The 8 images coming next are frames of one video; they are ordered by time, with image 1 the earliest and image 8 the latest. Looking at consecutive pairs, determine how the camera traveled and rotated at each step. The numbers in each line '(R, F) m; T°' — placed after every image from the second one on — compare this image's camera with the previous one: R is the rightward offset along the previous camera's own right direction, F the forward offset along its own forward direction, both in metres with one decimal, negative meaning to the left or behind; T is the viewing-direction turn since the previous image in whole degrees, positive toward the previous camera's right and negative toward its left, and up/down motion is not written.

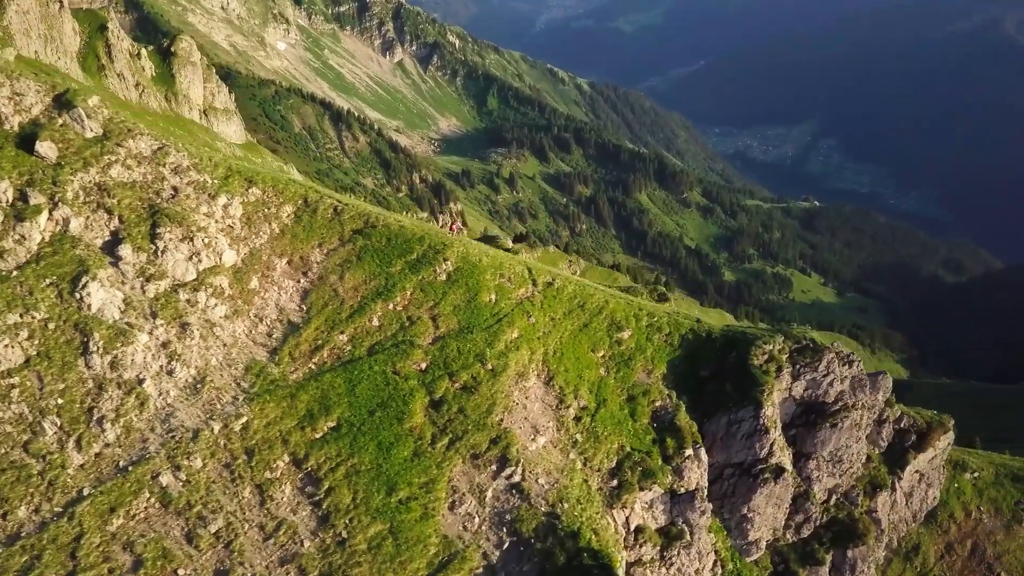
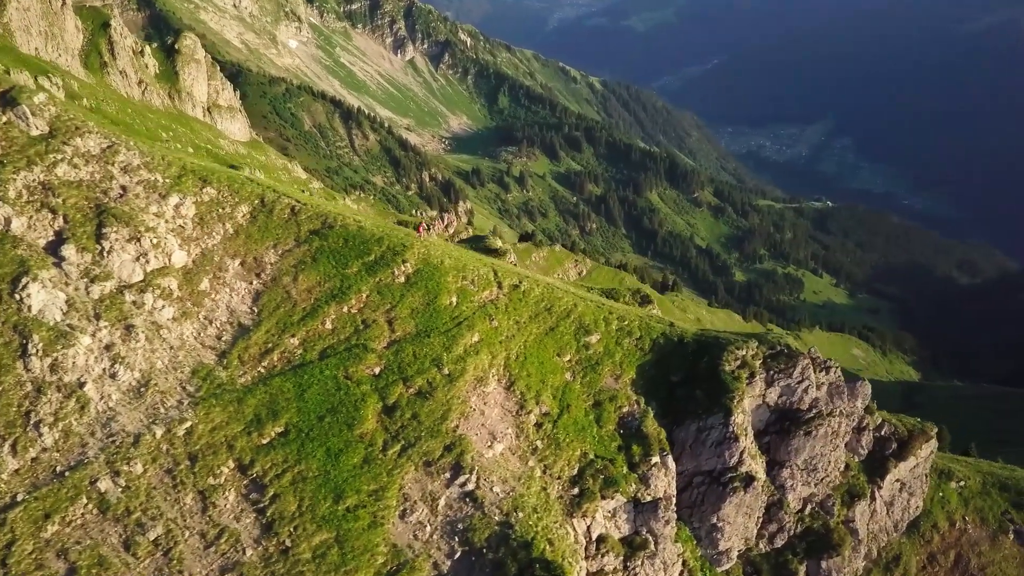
(+2.6, +1.0) m; -1°
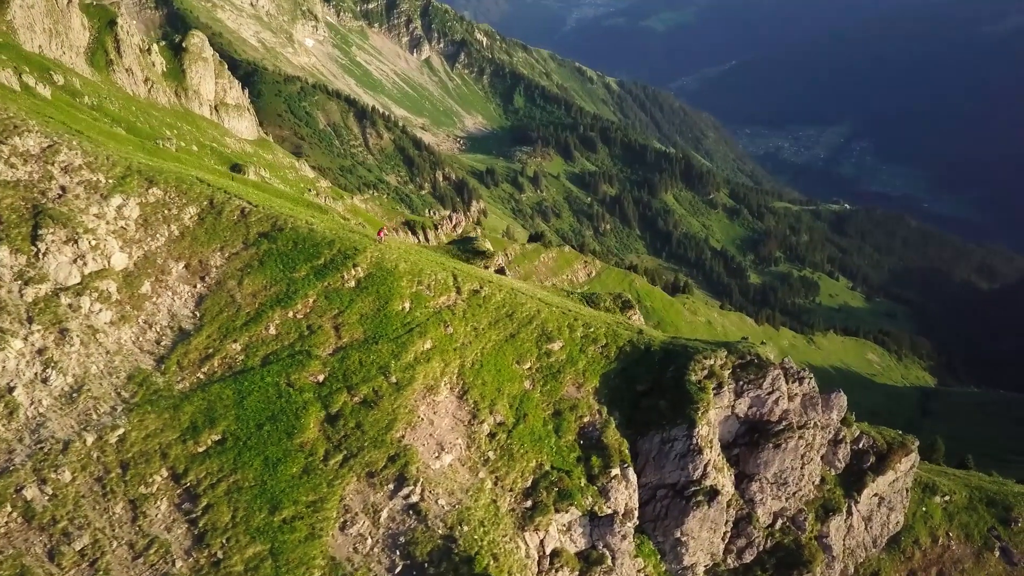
(+3.1, +1.2) m; -1°
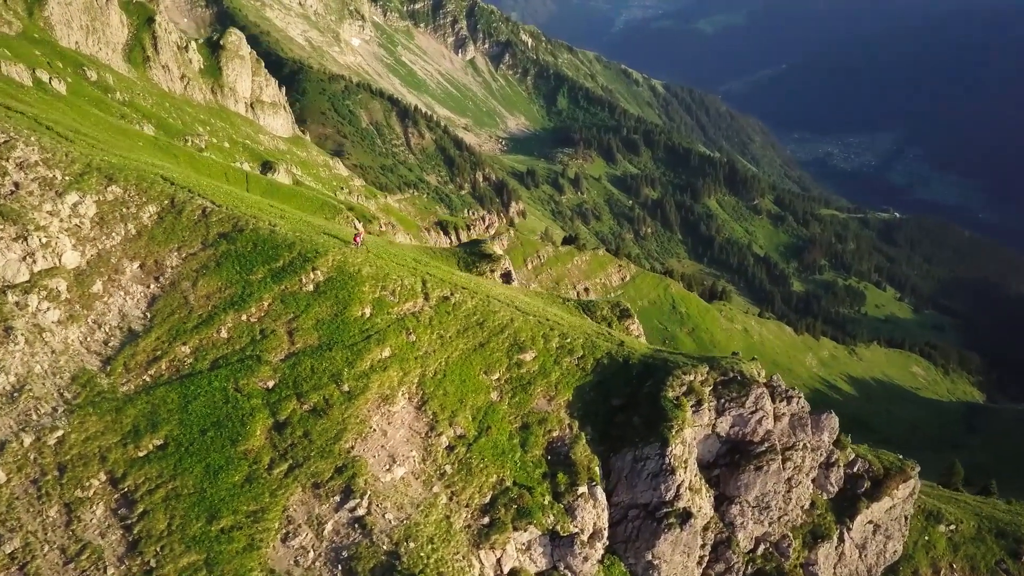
(+3.8, +1.6) m; -3°
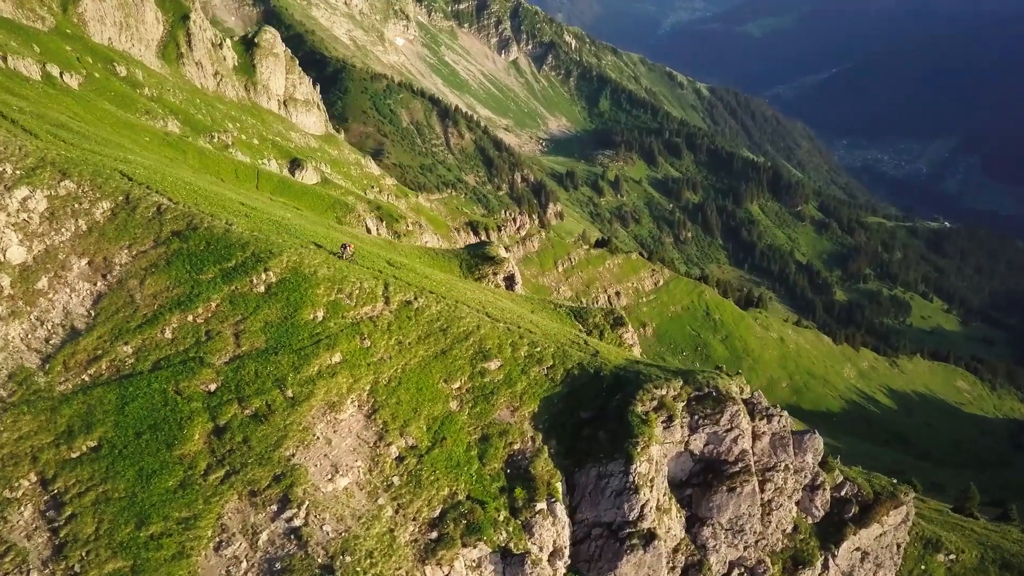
(+3.9, +1.6) m; -3°
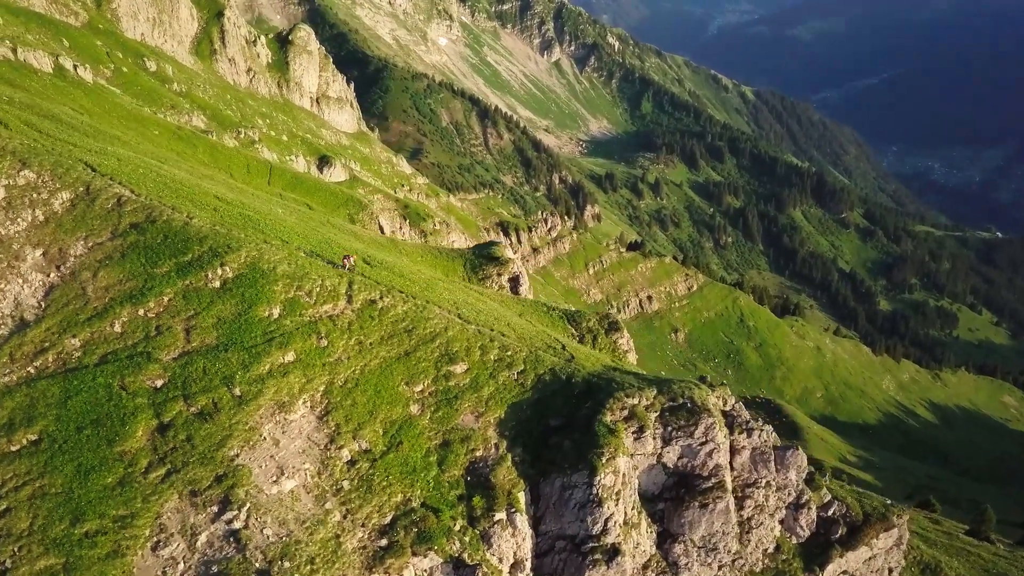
(+3.6, +1.5) m; -3°
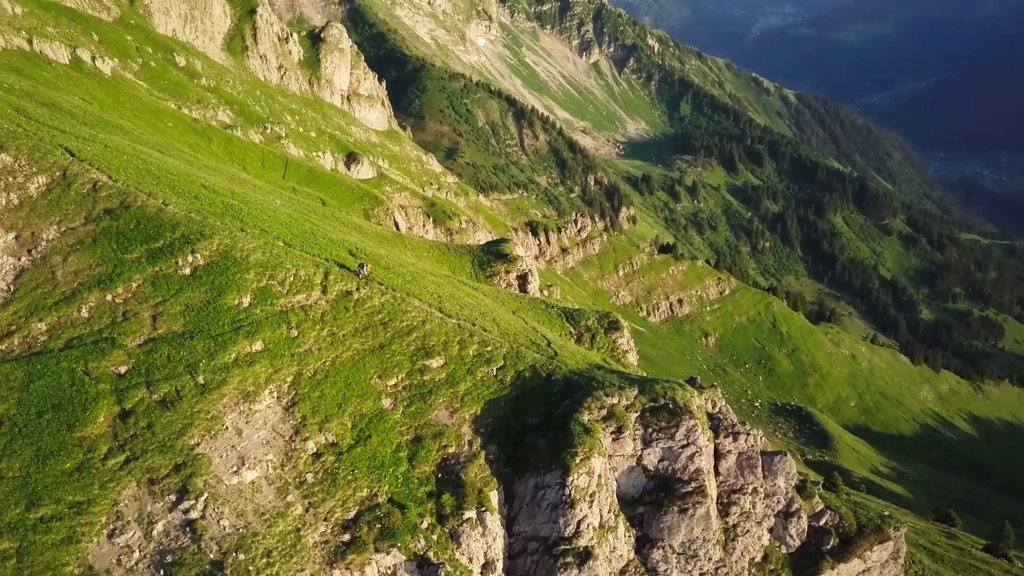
(+2.9, +1.1) m; -3°
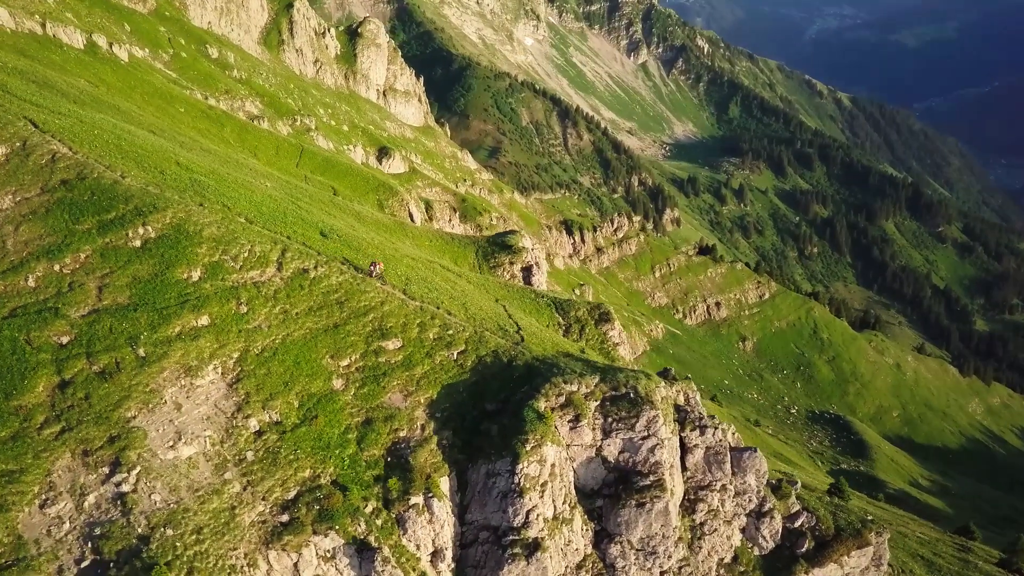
(+4.2, +1.4) m; -3°
